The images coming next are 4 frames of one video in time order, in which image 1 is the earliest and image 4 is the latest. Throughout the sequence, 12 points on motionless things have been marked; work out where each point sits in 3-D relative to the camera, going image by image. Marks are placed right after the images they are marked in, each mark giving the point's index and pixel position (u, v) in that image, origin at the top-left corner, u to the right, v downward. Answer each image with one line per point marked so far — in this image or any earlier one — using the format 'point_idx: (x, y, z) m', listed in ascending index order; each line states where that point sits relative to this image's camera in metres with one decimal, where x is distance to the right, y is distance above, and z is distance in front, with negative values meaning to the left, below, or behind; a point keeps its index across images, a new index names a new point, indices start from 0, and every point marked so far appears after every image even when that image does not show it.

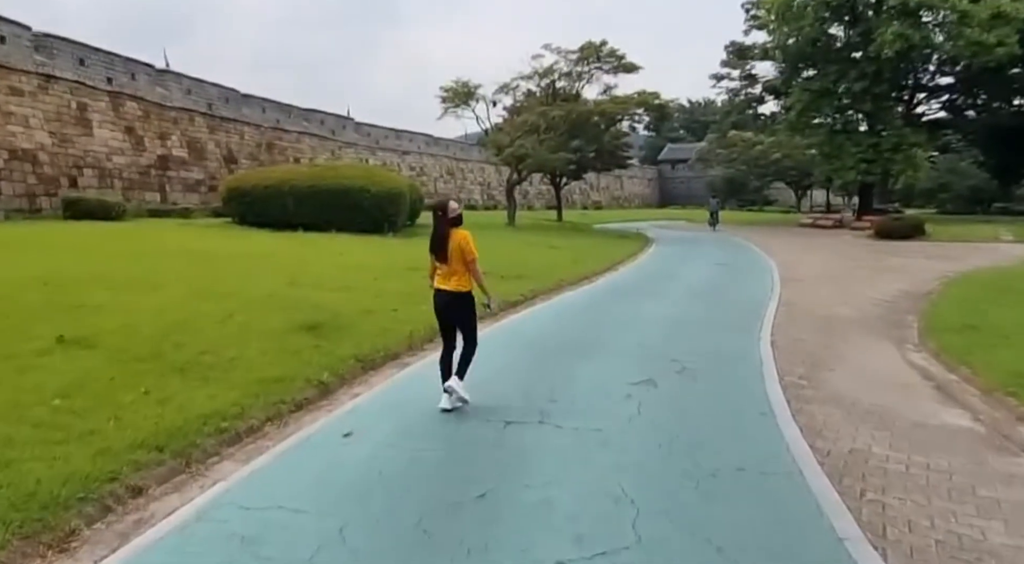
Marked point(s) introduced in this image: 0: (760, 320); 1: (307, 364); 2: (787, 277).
0: (+3.6, -0.6, +9.6) m
1: (-2.0, -0.8, +6.5) m
2: (+6.3, +0.1, +15.2) m
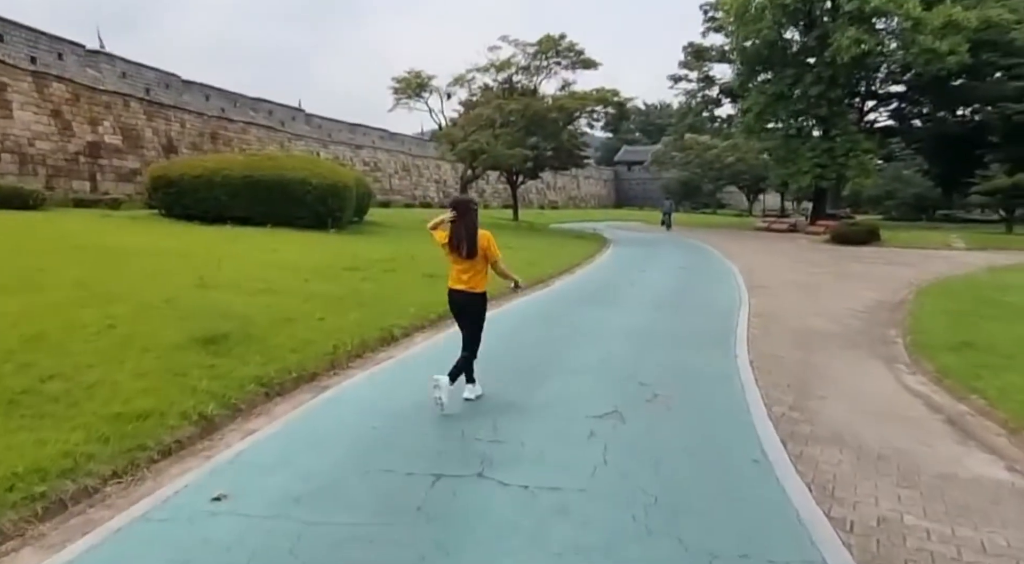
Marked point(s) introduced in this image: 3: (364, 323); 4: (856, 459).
0: (+2.9, -0.7, +8.7) m
1: (-2.5, -0.8, +5.2) m
2: (+5.2, -0.1, +14.4) m
3: (-1.8, -0.5, +8.1) m
4: (+2.4, -1.2, +4.6) m
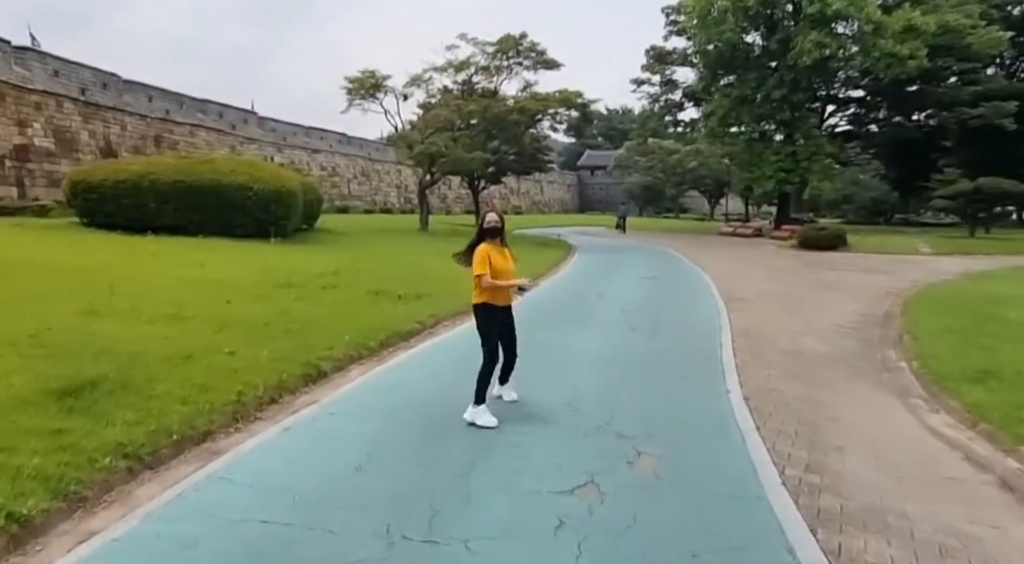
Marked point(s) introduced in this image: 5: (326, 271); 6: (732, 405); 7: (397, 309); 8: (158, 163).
0: (+2.4, -0.9, +7.6) m
1: (-2.9, -1.1, +3.8) m
2: (+4.4, -0.3, +13.4) m
3: (-2.3, -0.8, +6.7) m
4: (+2.1, -1.4, +3.4) m
5: (-3.6, +0.2, +12.6) m
6: (+2.0, -1.1, +6.0) m
7: (-1.8, -0.4, +10.0) m
8: (-9.2, +3.1, +17.2) m
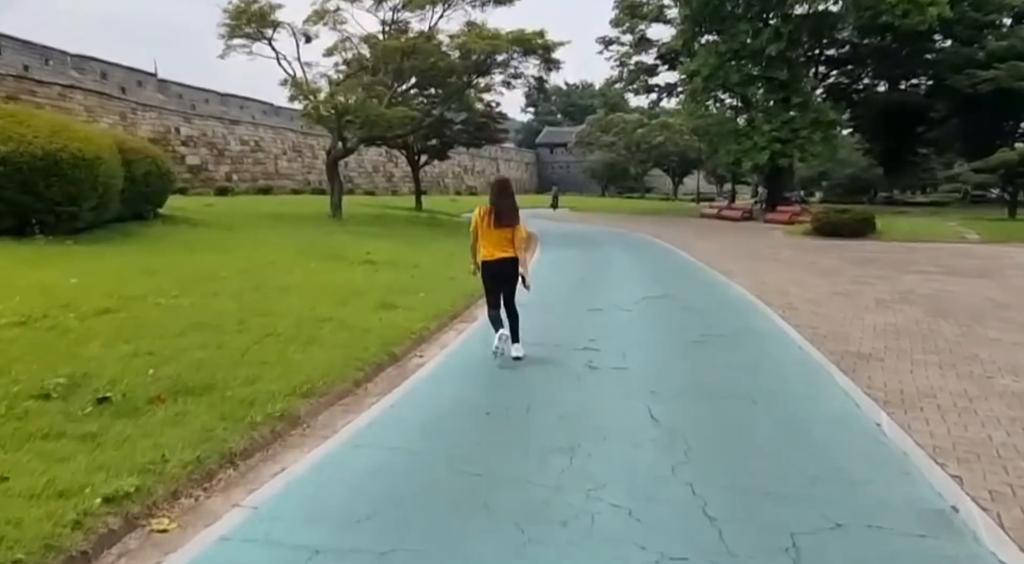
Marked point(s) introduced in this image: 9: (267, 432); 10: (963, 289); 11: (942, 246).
0: (+1.8, -1.5, +1.2) m
1: (-3.3, -1.9, -2.9) m
2: (+3.4, -0.7, +7.1) m
3: (-2.9, -1.4, +0.1) m
4: (+1.7, -2.1, -3.0) m
5: (-4.5, -0.3, +5.8) m
6: (+1.5, -1.8, -0.4) m
7: (-2.5, -1.0, +3.3) m
8: (-10.5, +2.6, +10.0) m
9: (-1.6, -1.0, +4.4) m
10: (+8.1, -0.1, +11.8) m
11: (+12.6, +1.1, +19.3) m
